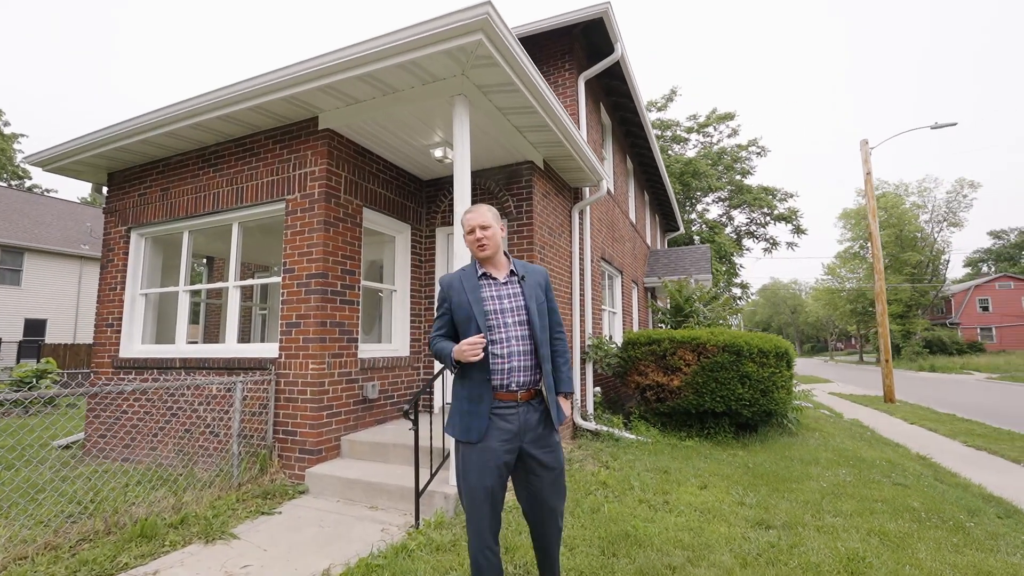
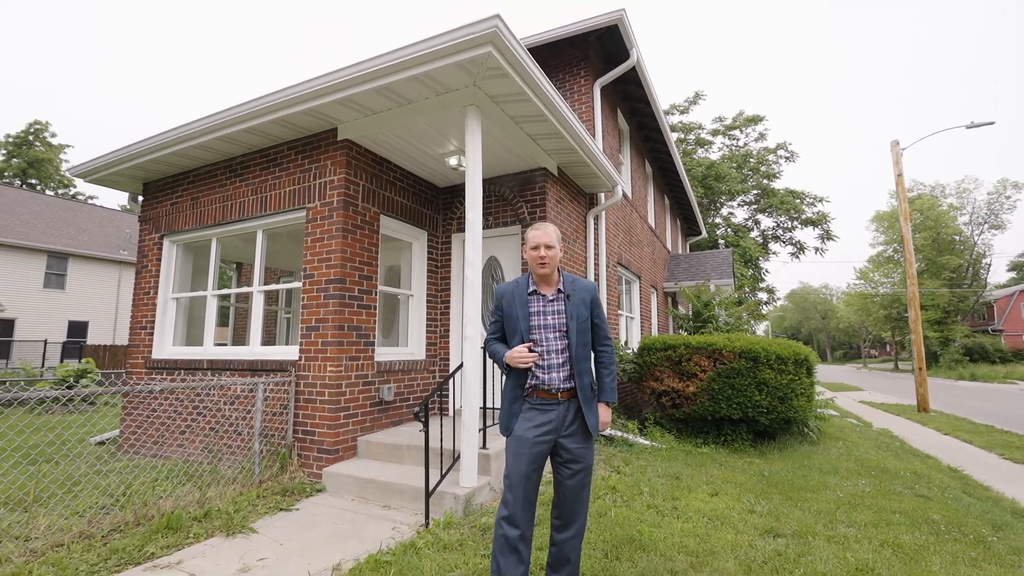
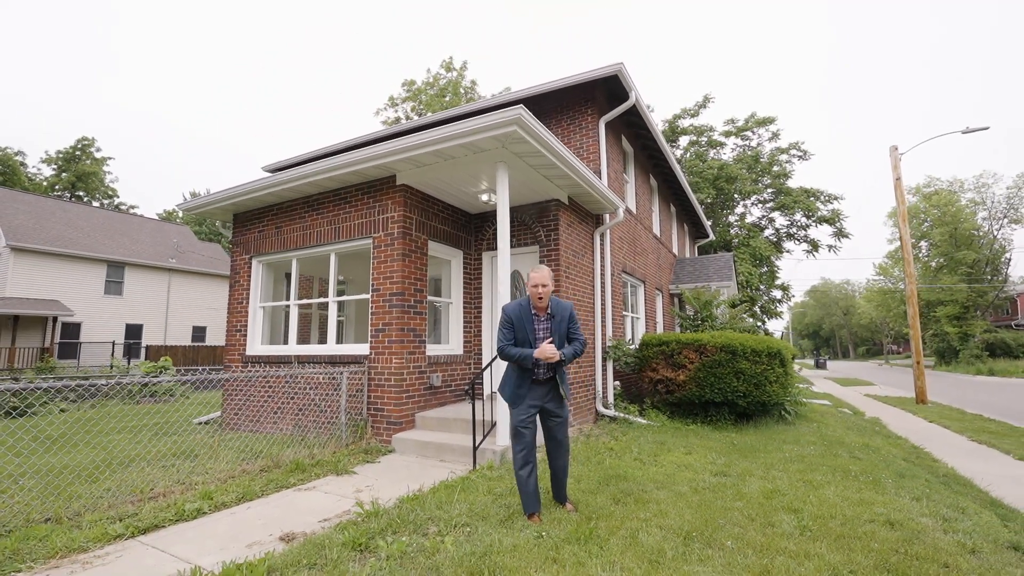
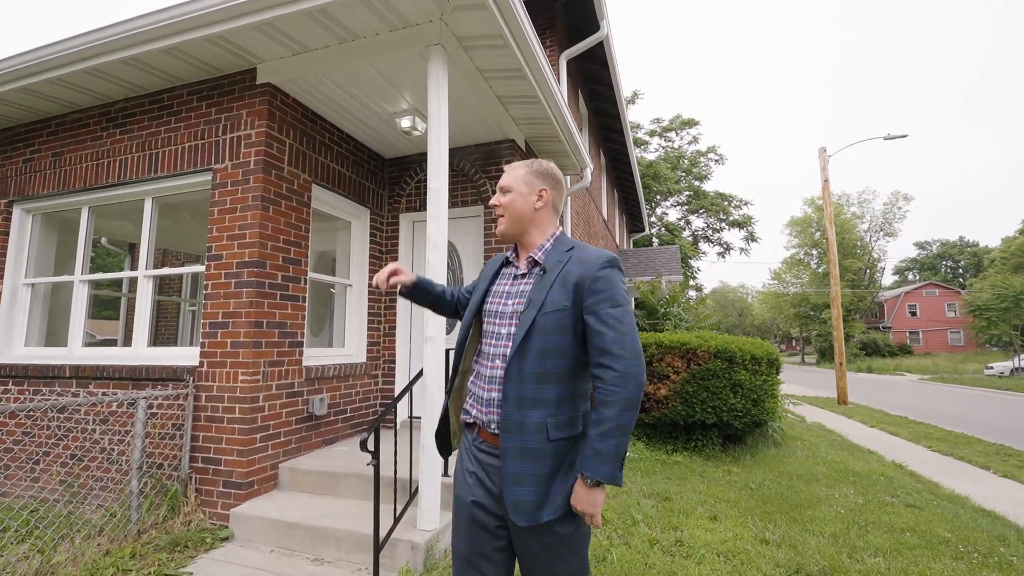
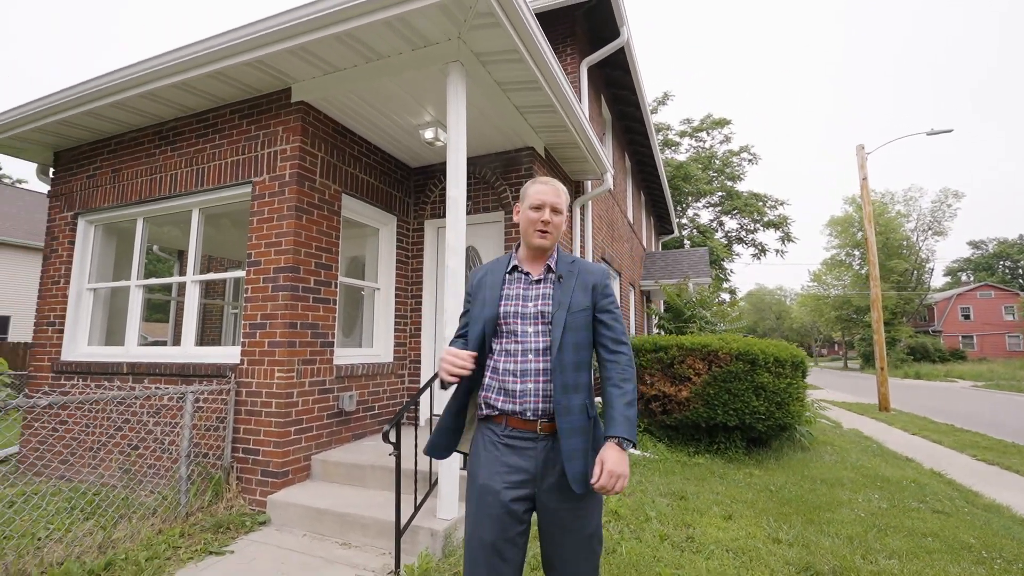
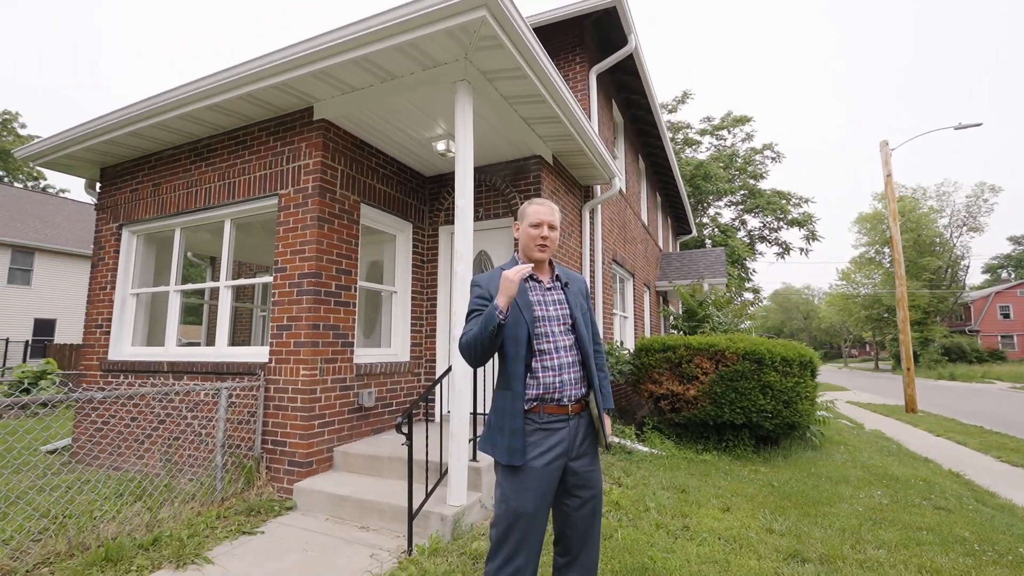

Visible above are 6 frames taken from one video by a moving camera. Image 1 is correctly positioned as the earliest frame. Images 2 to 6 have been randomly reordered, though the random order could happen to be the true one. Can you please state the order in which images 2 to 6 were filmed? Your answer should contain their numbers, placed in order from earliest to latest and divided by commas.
4, 5, 6, 2, 3
